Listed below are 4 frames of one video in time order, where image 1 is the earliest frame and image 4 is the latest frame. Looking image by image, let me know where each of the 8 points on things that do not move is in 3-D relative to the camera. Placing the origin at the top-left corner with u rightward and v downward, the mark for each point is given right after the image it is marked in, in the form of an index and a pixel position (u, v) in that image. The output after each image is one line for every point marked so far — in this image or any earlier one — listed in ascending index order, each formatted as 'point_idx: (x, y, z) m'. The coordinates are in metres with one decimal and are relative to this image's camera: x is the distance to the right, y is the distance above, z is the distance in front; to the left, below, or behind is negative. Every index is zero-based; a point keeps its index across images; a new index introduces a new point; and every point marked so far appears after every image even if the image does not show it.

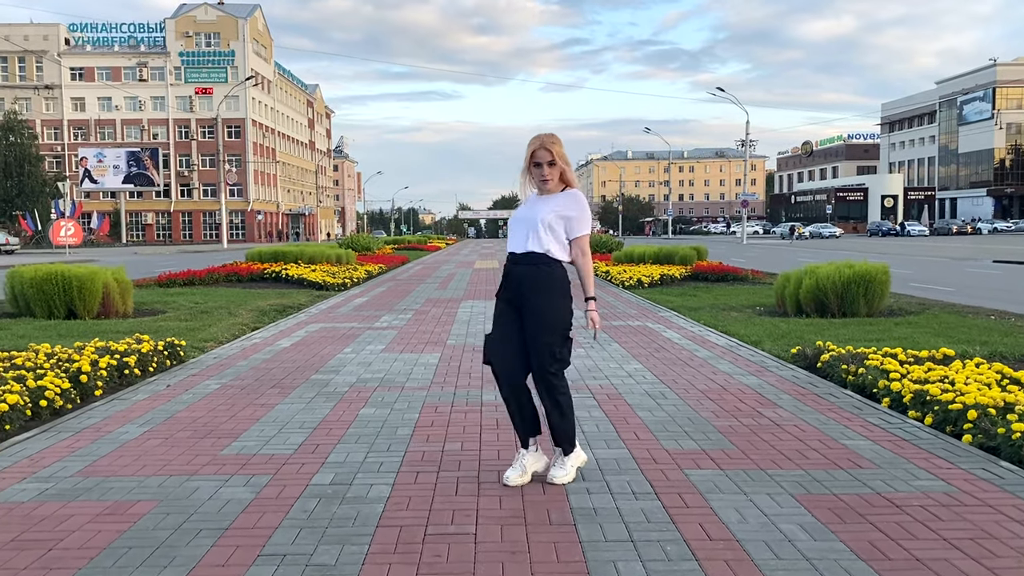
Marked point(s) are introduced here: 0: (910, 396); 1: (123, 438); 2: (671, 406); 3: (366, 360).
0: (+2.9, -0.8, +6.3) m
1: (-2.5, -1.0, +5.6) m
2: (+1.2, -0.9, +6.4) m
3: (-1.5, -0.7, +8.6) m
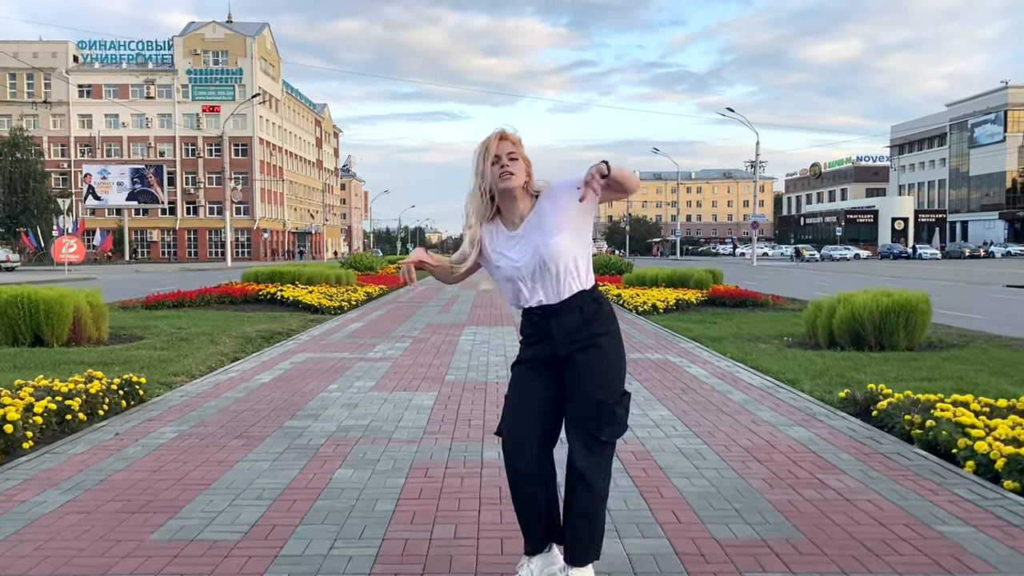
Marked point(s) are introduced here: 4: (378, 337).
0: (+2.9, -1.0, +5.1) m
1: (-2.5, -1.2, +4.5) m
2: (+1.2, -1.1, +5.3) m
3: (-1.4, -1.0, +7.5) m
4: (-2.0, -0.7, +13.1) m
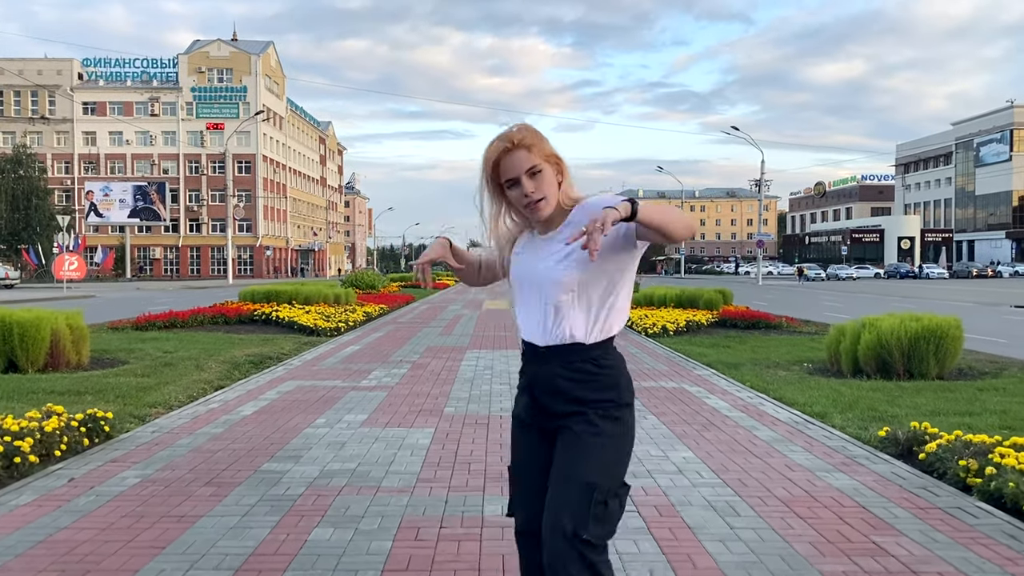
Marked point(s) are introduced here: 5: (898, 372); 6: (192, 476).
0: (+3.0, -1.2, +4.4) m
1: (-2.5, -1.3, +3.8) m
2: (+1.3, -1.3, +4.6) m
3: (-1.4, -1.2, +6.8) m
4: (-2.0, -1.1, +12.4) m
5: (+5.0, -1.1, +11.2) m
6: (-2.1, -1.3, +5.7) m
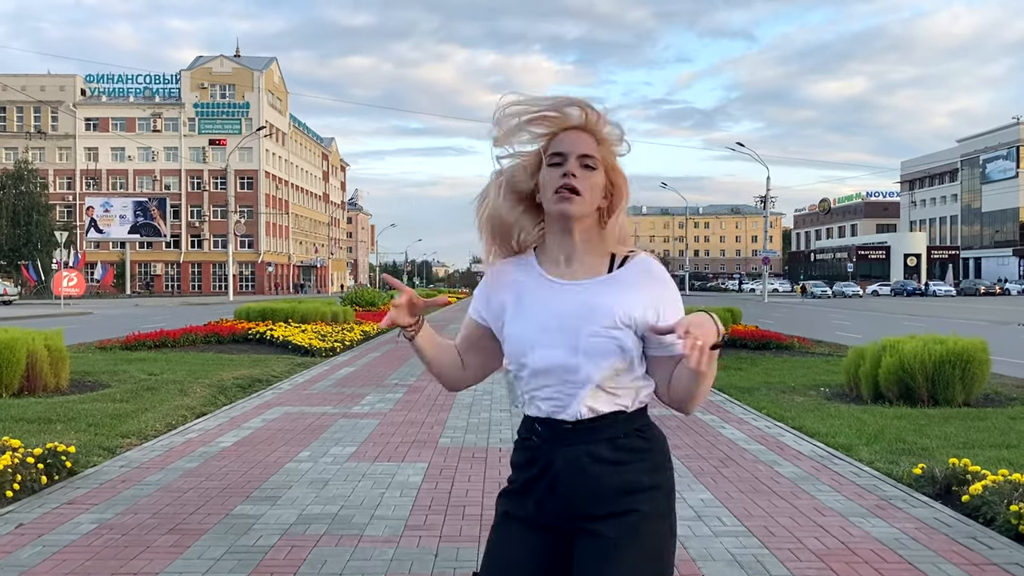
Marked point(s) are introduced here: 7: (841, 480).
0: (+3.0, -1.3, +3.8) m
1: (-2.5, -1.4, +3.2) m
2: (+1.2, -1.4, +4.0) m
3: (-1.4, -1.4, +6.2) m
4: (-2.0, -1.3, +11.8) m
5: (+5.0, -1.4, +10.6) m
6: (-2.1, -1.4, +5.2) m
7: (+2.4, -1.4, +6.4) m
